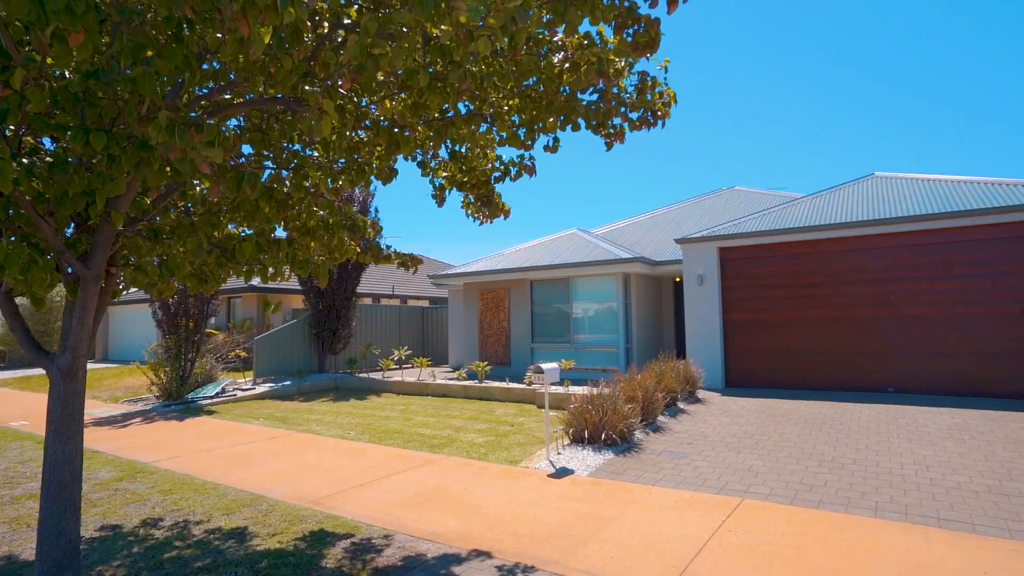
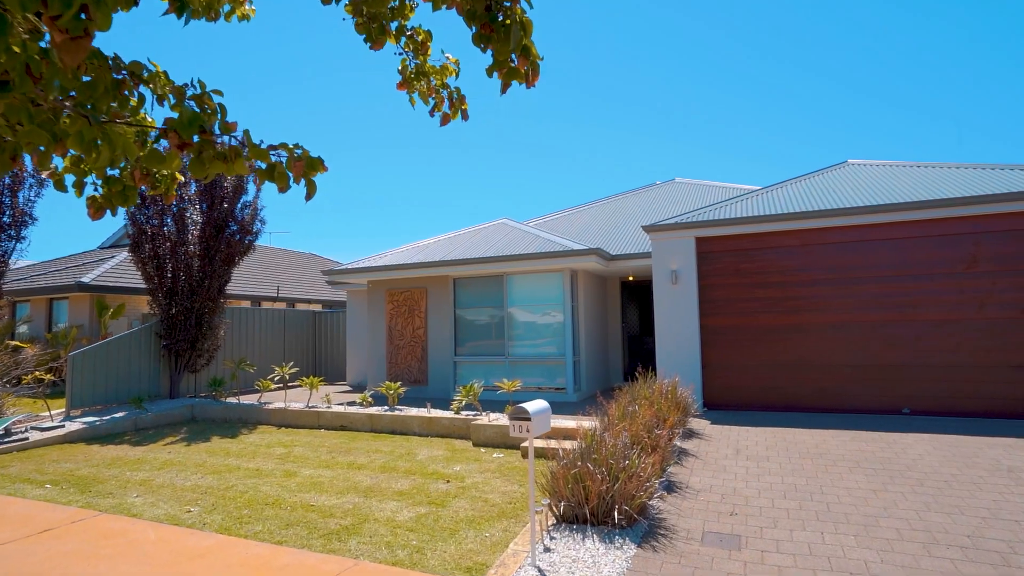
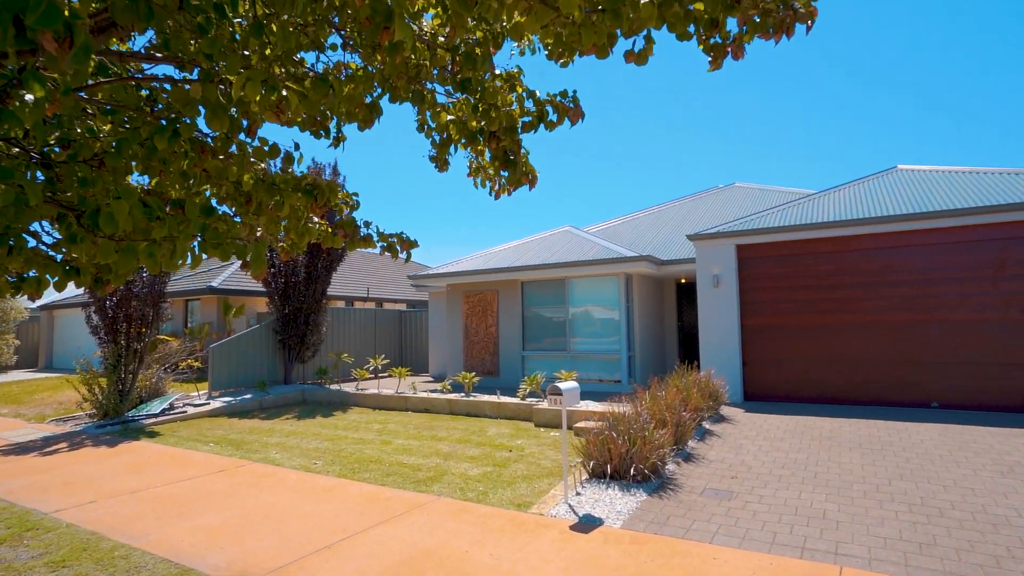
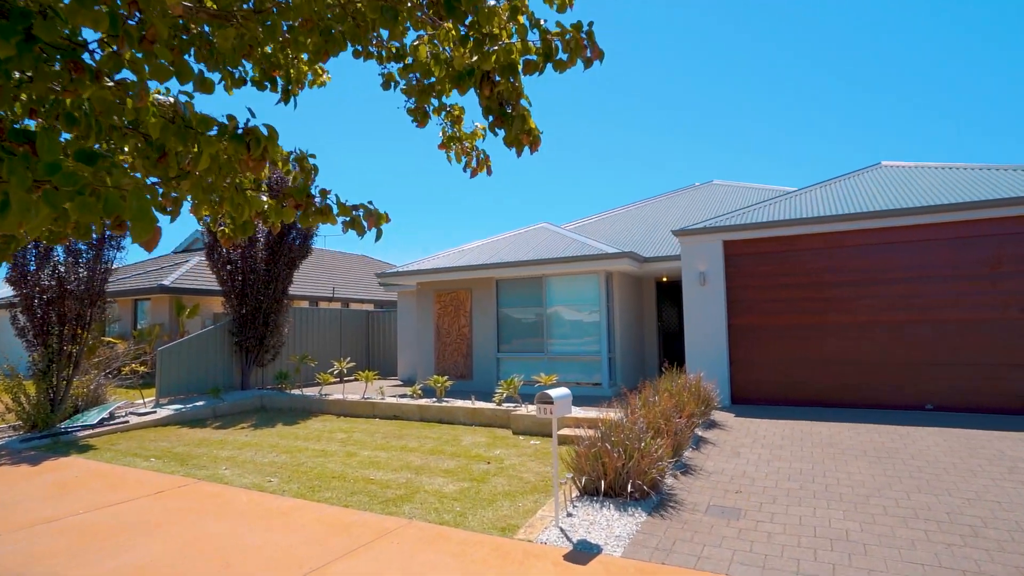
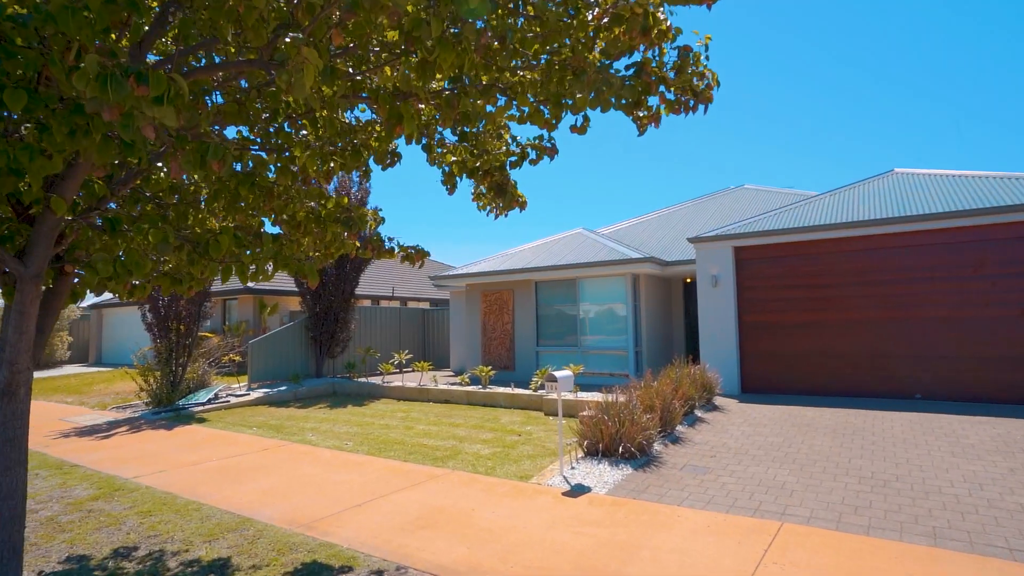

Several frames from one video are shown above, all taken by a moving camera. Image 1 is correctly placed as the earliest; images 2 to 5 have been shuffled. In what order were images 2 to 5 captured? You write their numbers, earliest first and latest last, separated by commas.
5, 3, 4, 2
